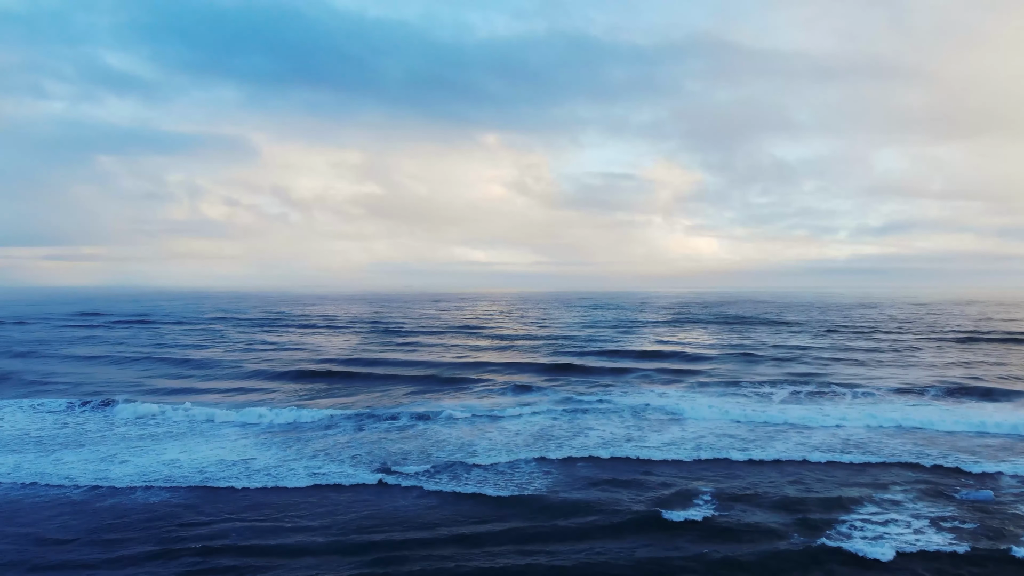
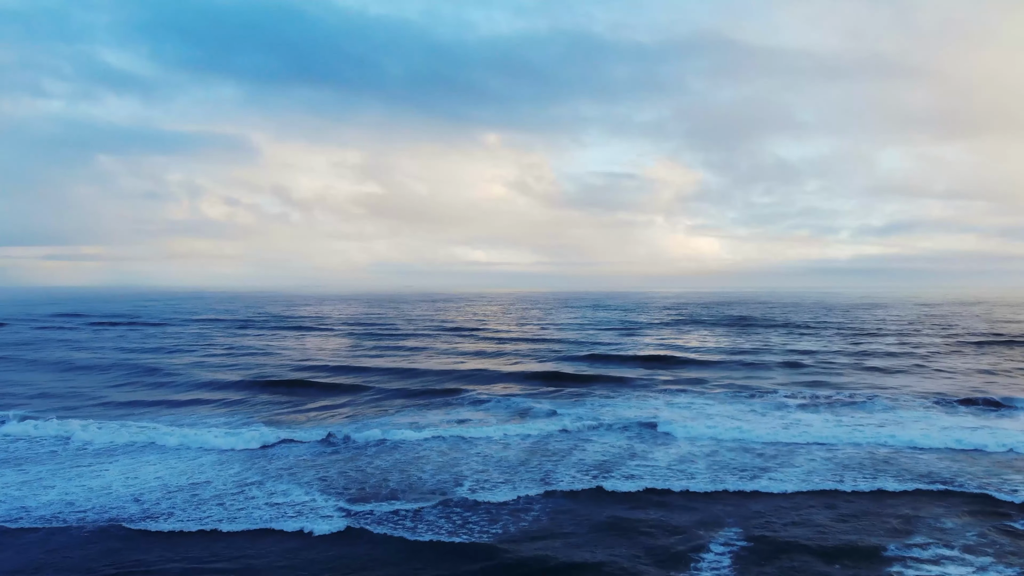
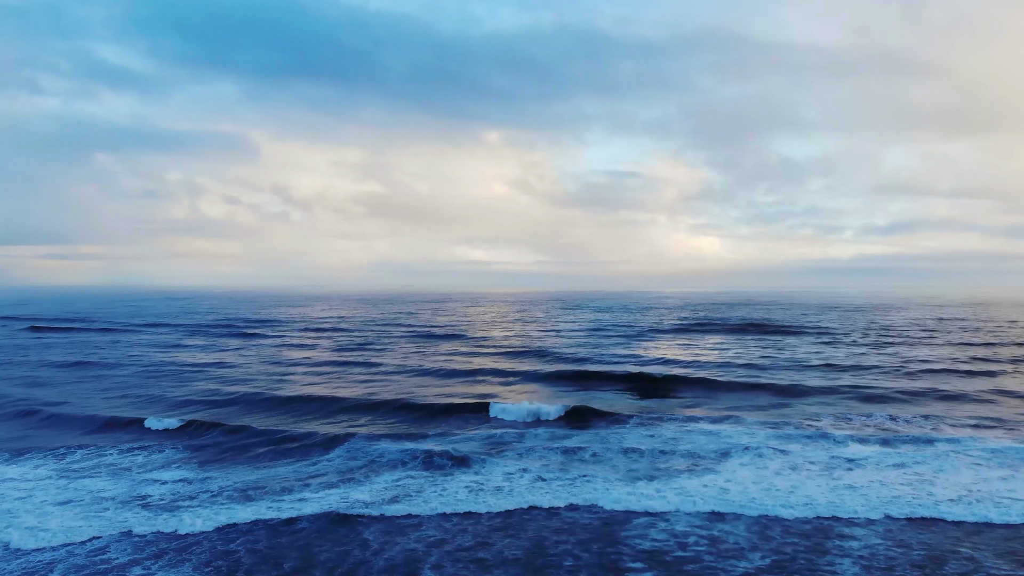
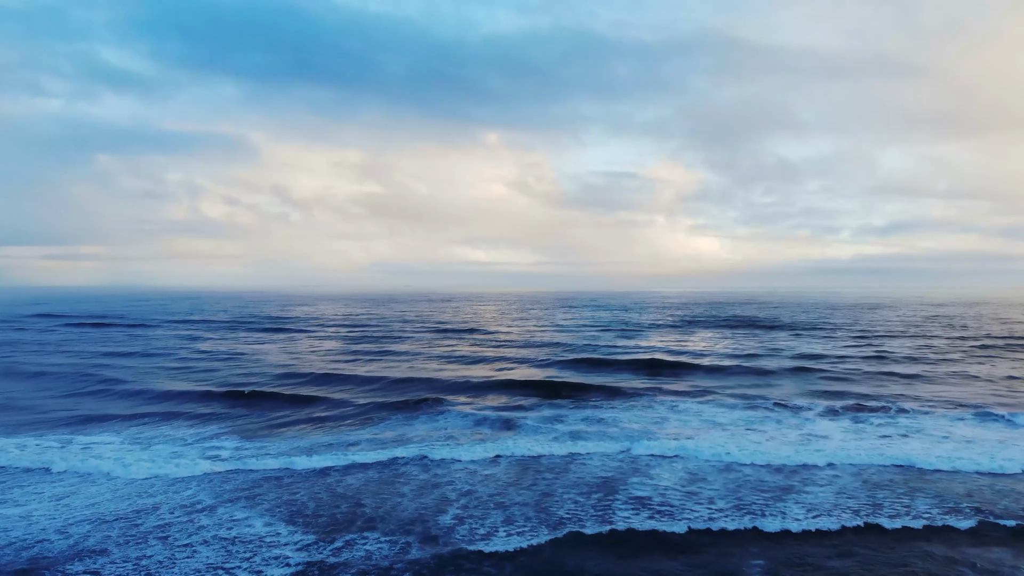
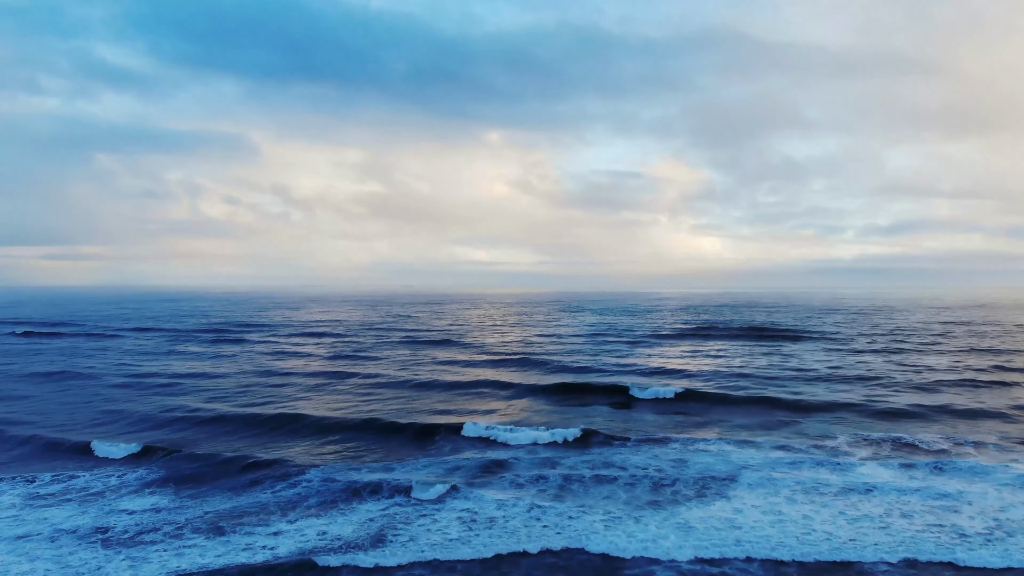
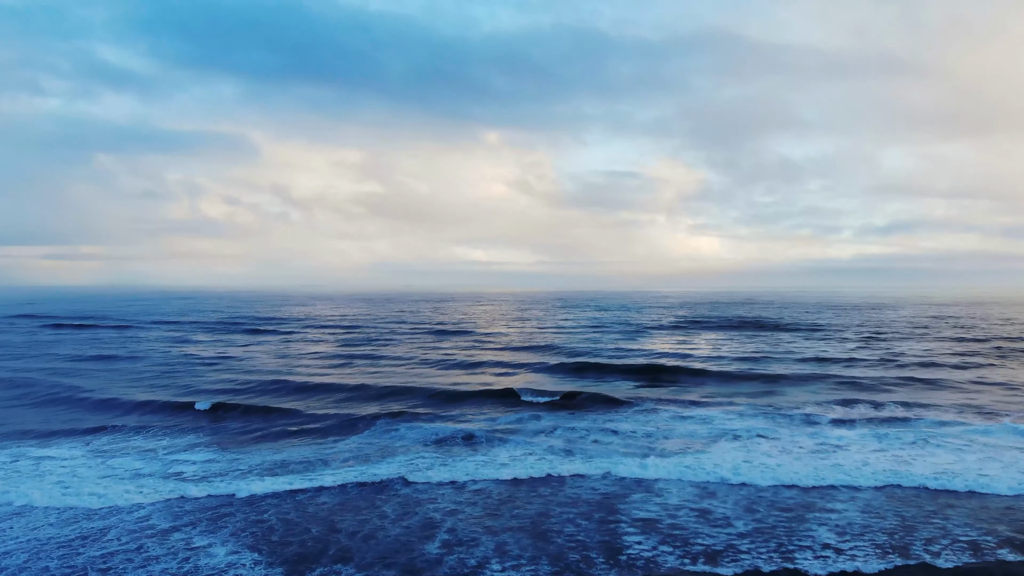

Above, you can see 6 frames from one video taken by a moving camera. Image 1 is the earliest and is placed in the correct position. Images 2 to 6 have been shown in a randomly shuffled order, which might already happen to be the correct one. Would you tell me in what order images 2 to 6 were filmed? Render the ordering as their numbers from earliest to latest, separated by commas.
2, 4, 6, 3, 5
